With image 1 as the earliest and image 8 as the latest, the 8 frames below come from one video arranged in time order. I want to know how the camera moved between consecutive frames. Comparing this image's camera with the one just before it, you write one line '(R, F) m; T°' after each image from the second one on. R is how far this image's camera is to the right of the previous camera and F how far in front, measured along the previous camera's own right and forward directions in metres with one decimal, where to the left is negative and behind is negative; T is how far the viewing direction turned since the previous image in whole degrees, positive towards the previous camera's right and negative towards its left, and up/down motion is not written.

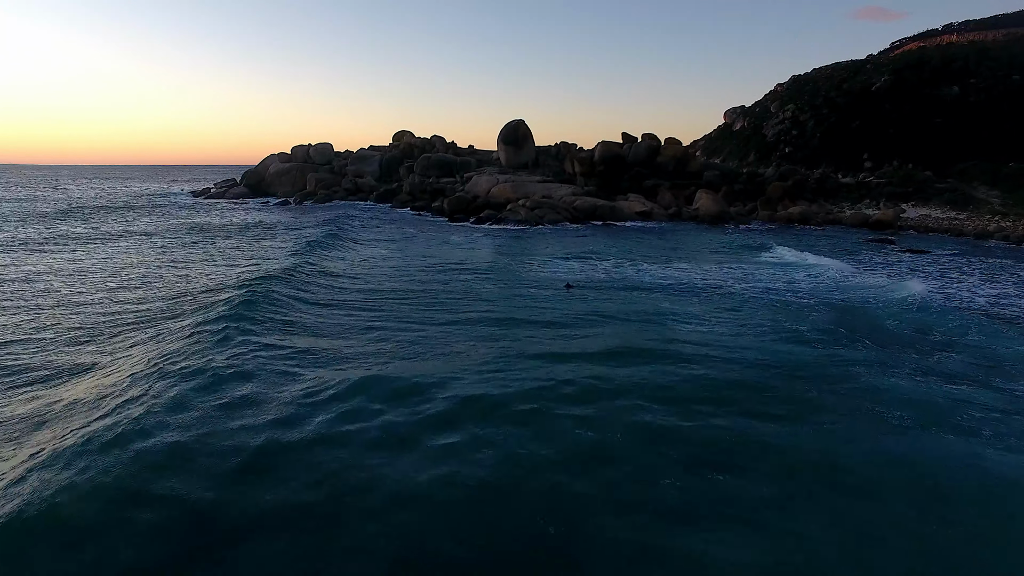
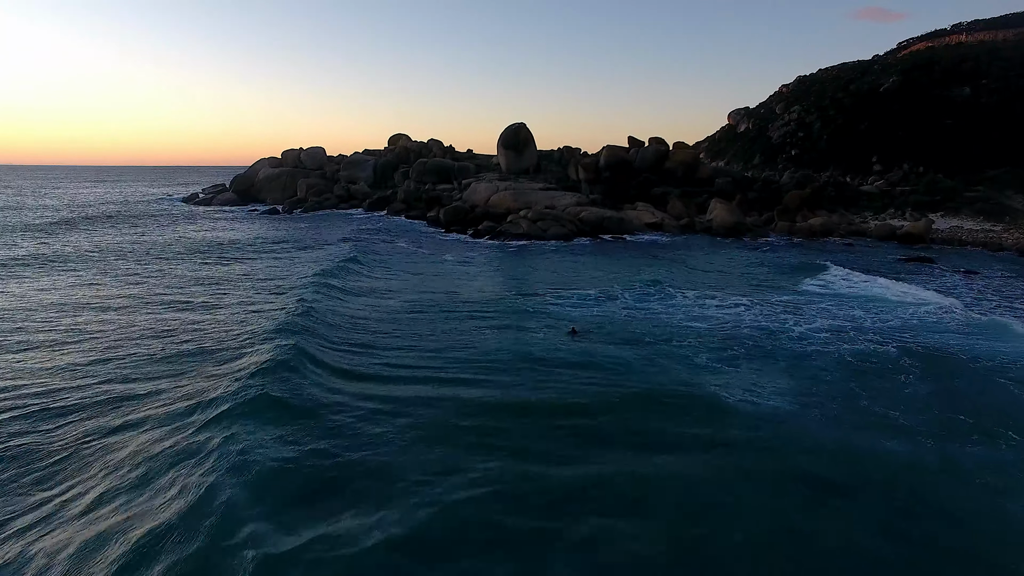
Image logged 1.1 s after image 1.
(-0.1, +2.7) m; 0°
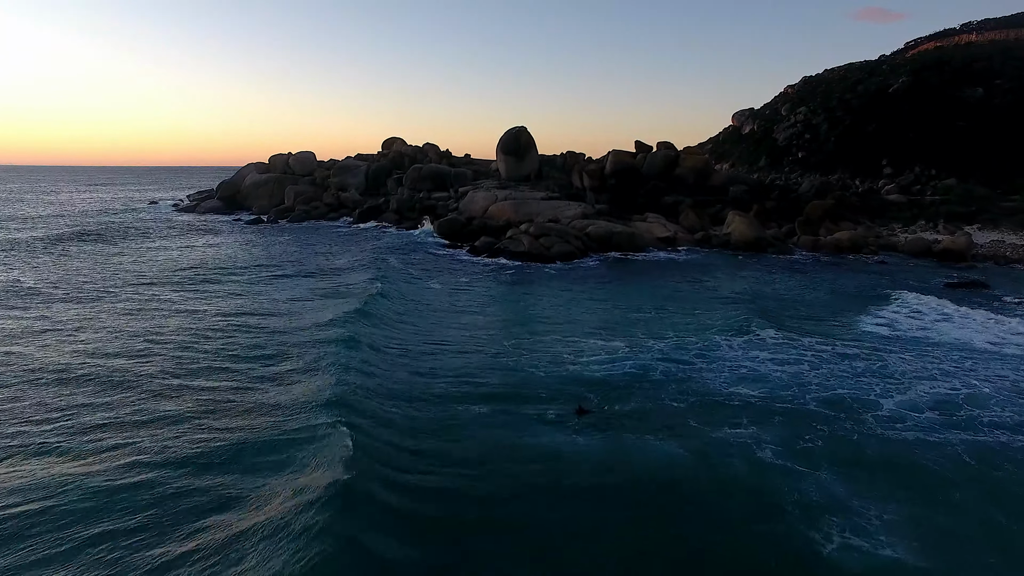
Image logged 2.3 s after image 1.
(-0.1, +3.0) m; 0°
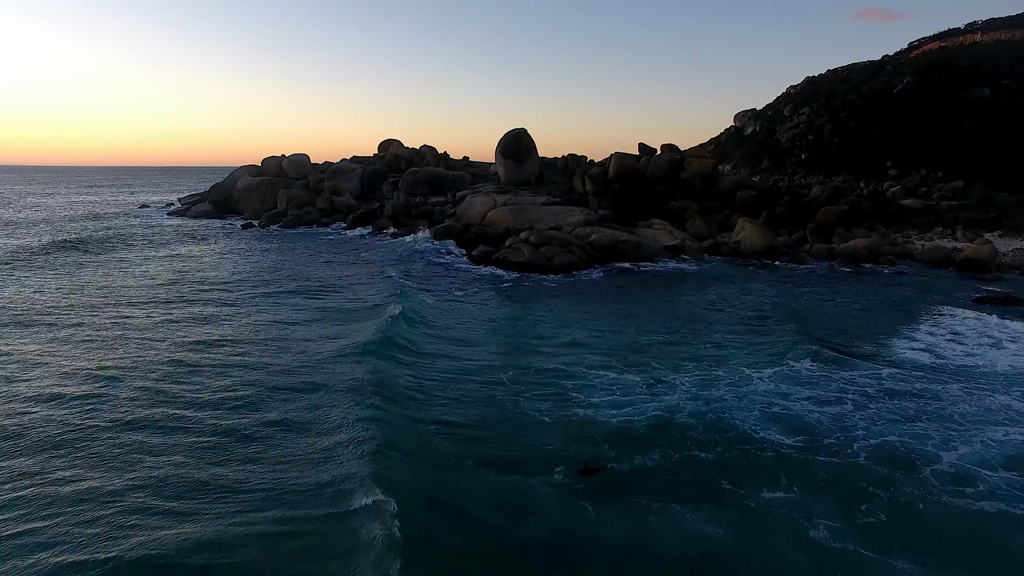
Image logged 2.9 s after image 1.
(0.0, +1.6) m; 0°
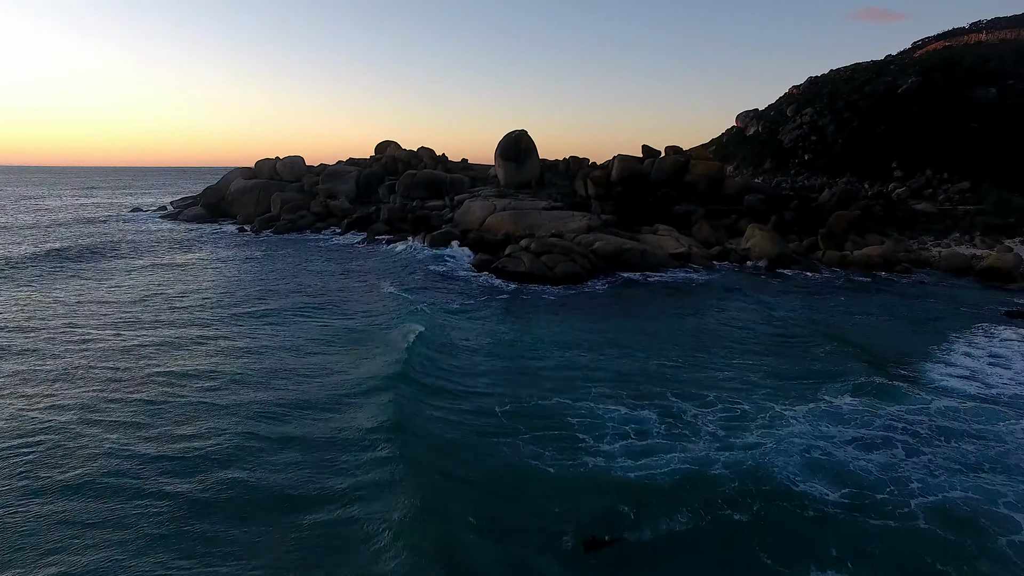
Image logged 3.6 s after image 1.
(0.0, +1.4) m; 0°
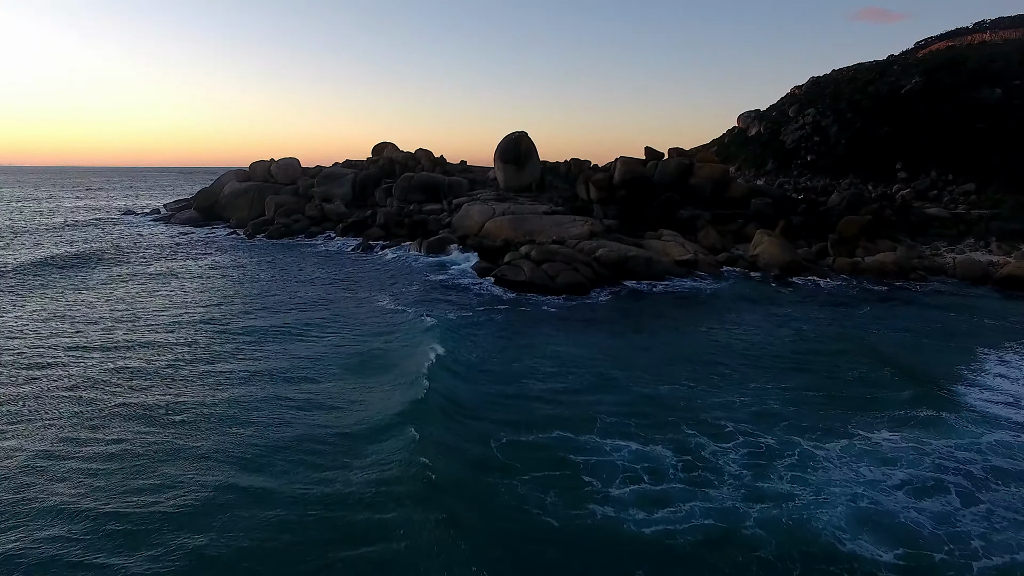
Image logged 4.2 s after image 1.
(0.0, +1.1) m; 0°
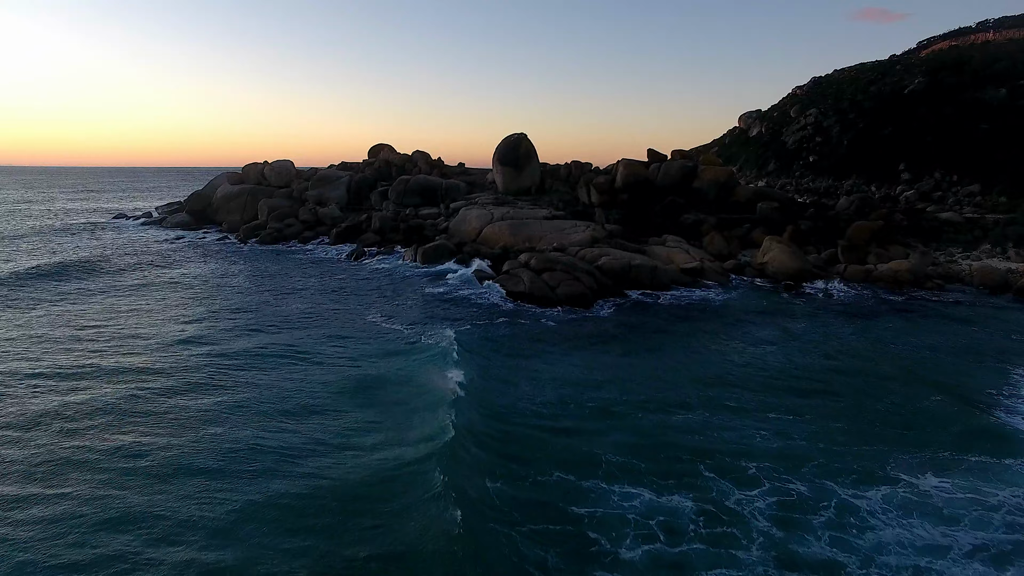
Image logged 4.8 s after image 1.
(0.0, +1.2) m; 0°
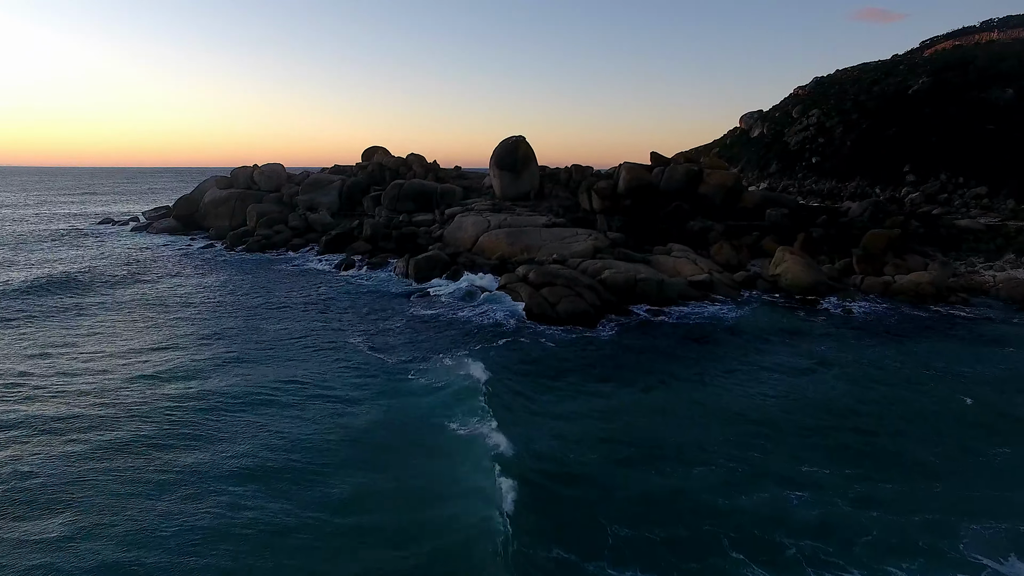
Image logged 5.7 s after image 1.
(+0.1, +1.7) m; 0°
